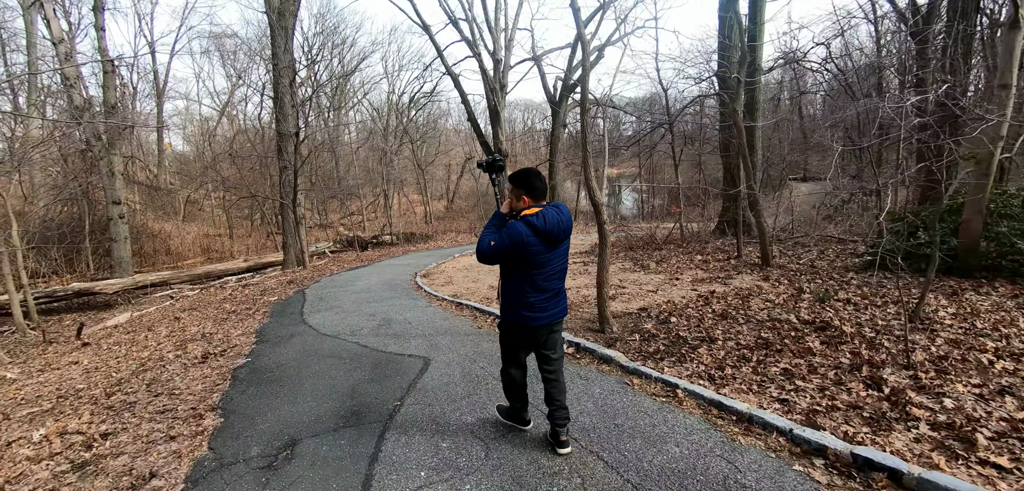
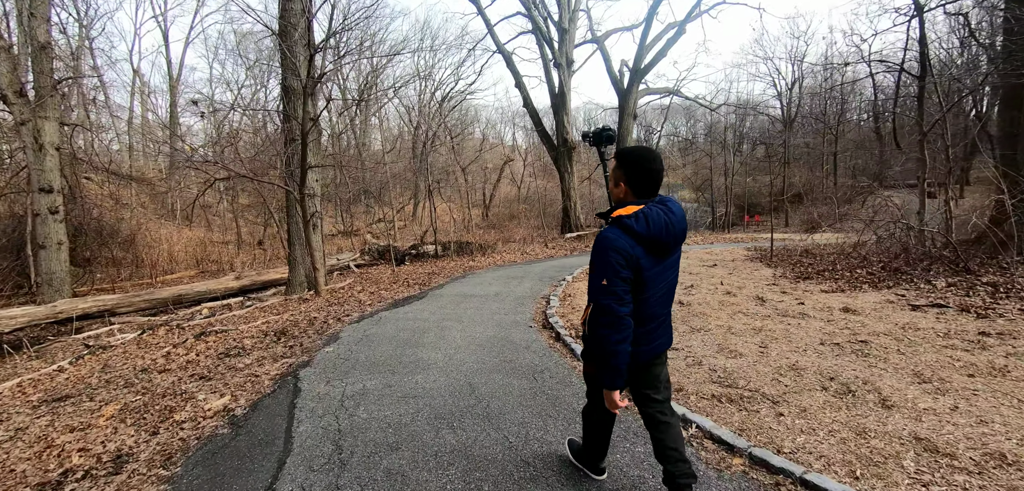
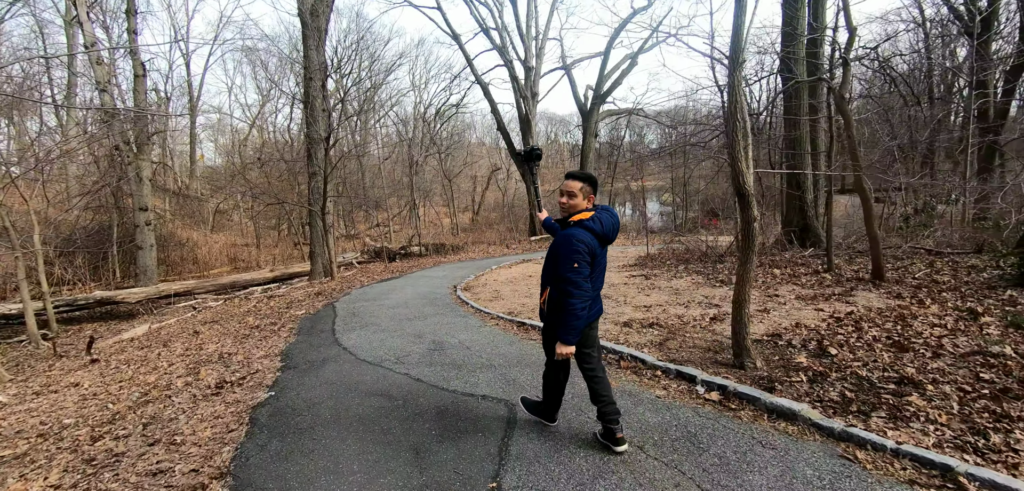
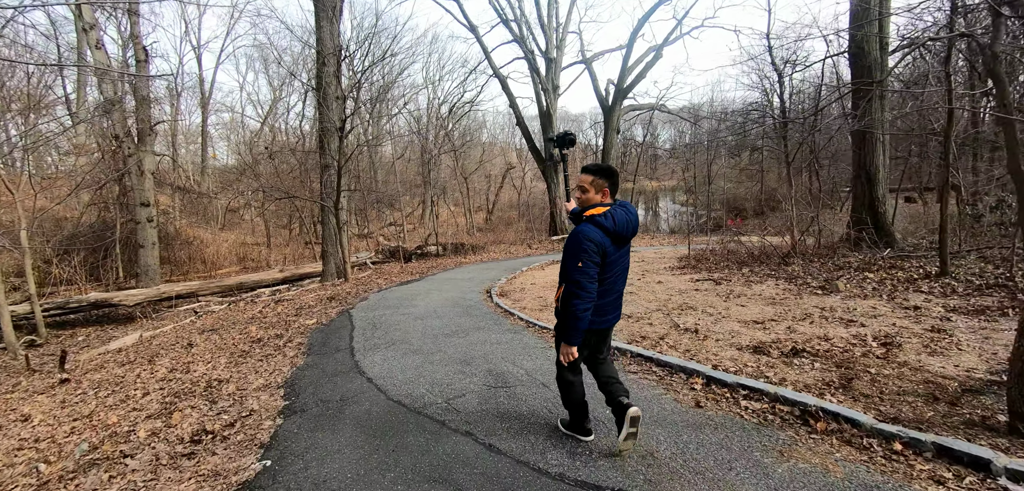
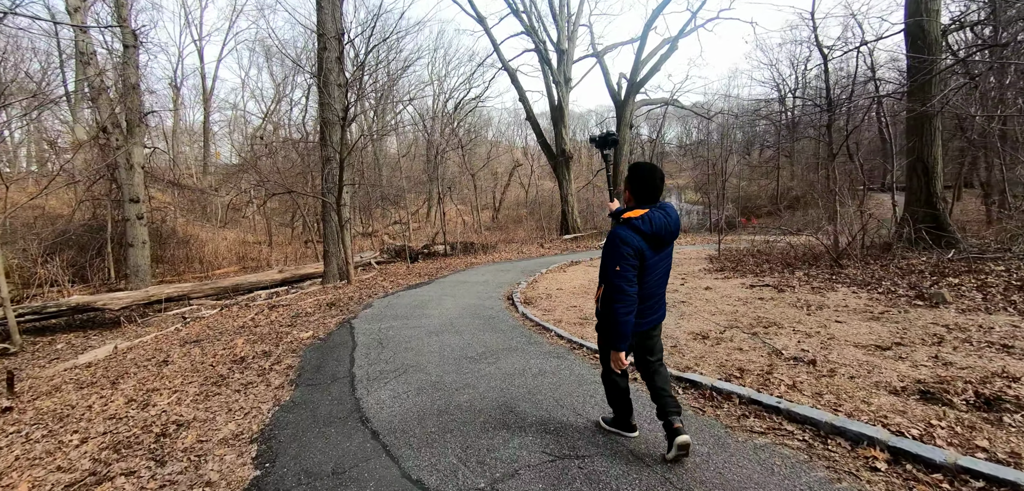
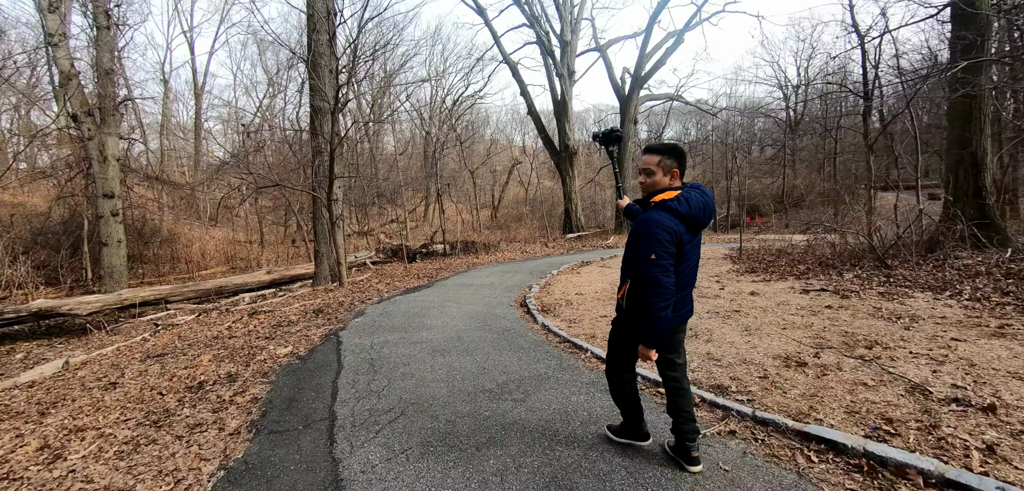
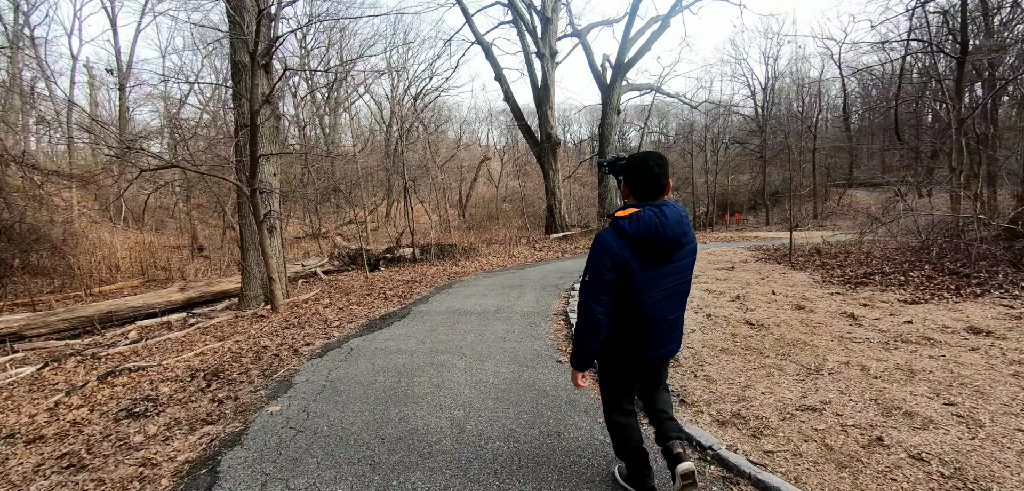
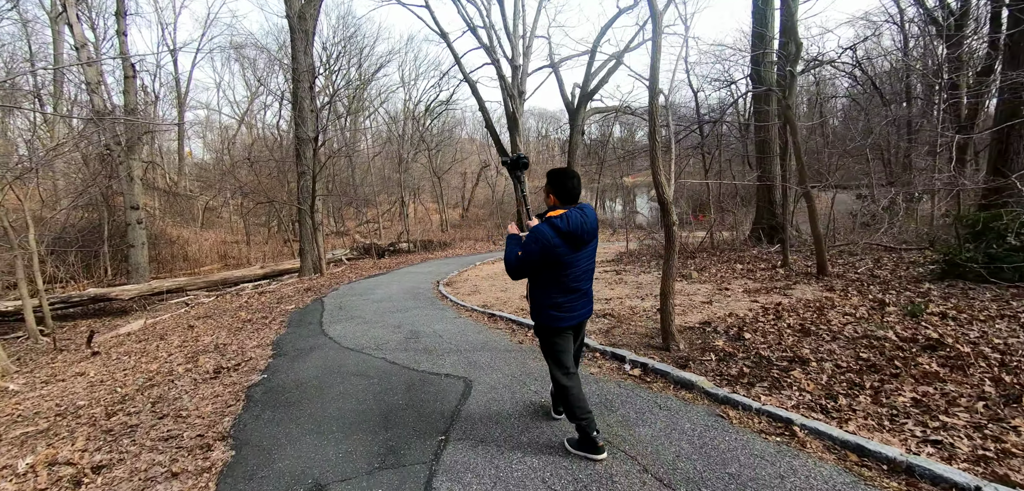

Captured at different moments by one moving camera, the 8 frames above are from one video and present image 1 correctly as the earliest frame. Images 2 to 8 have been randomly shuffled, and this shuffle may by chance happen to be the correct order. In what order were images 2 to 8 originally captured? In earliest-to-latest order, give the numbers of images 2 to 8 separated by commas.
8, 3, 4, 5, 6, 2, 7
